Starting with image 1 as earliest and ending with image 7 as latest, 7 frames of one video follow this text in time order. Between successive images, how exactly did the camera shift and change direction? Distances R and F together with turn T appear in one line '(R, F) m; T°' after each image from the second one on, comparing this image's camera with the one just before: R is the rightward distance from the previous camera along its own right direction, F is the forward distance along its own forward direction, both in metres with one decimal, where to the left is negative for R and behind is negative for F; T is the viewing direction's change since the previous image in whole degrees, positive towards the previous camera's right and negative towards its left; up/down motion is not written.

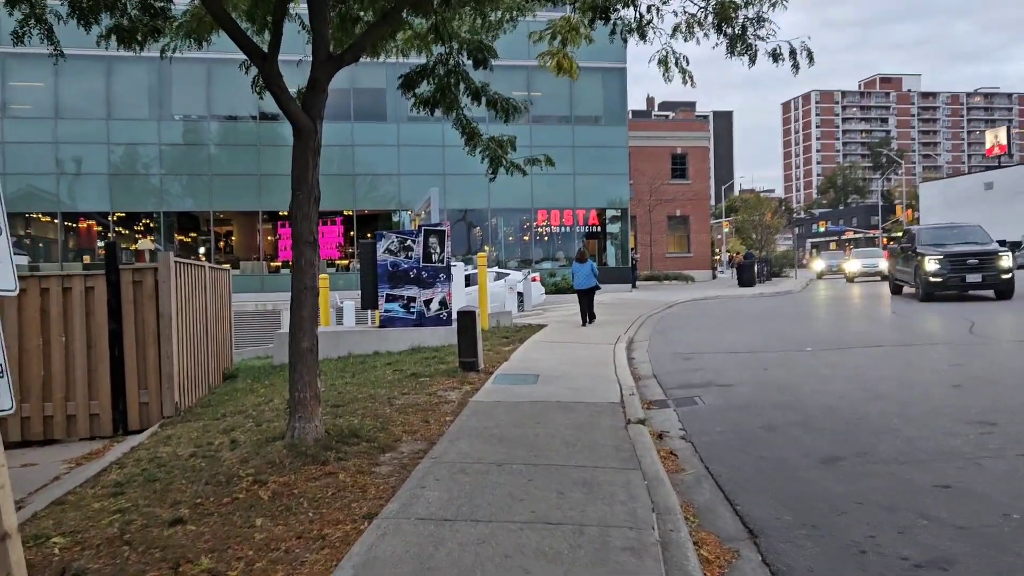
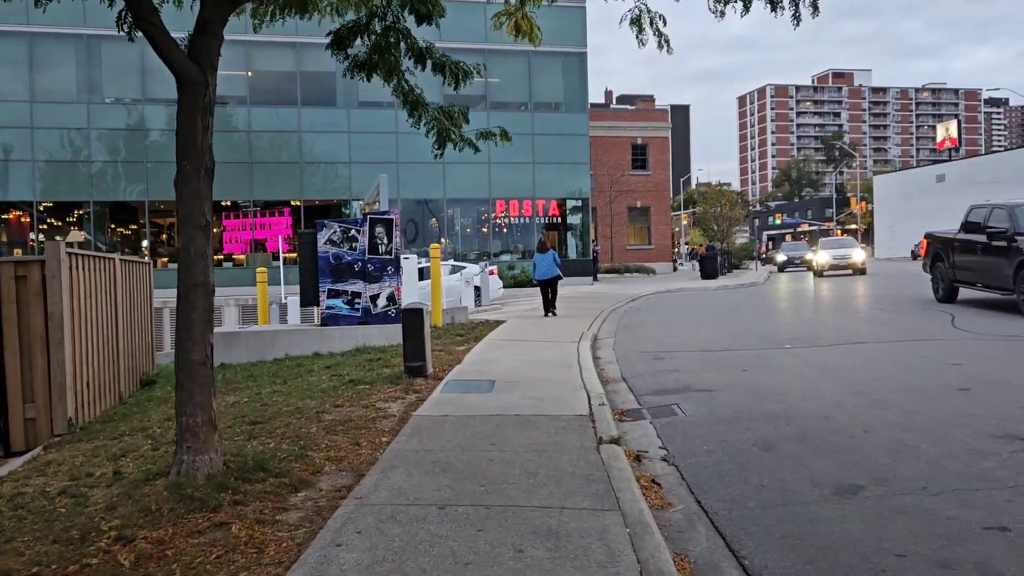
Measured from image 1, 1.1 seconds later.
(+0.1, +1.2) m; +3°
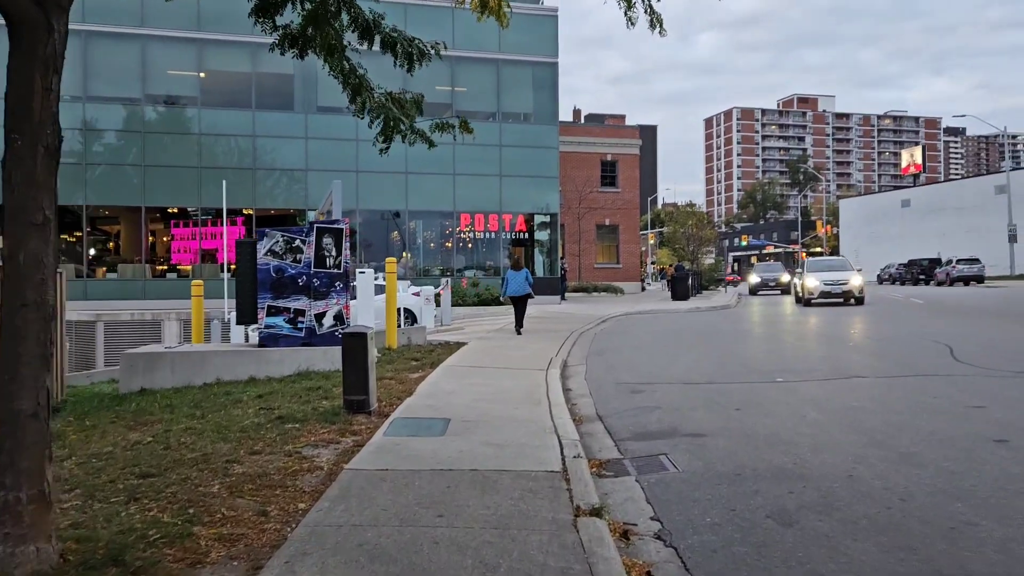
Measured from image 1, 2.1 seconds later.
(0.0, +1.3) m; +2°
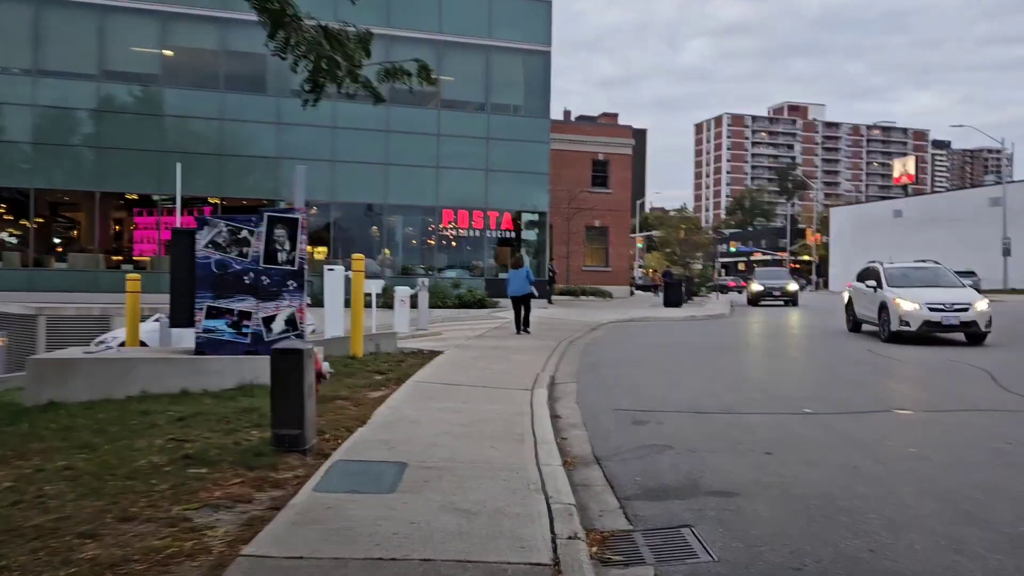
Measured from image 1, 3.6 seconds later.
(0.0, +1.6) m; +1°
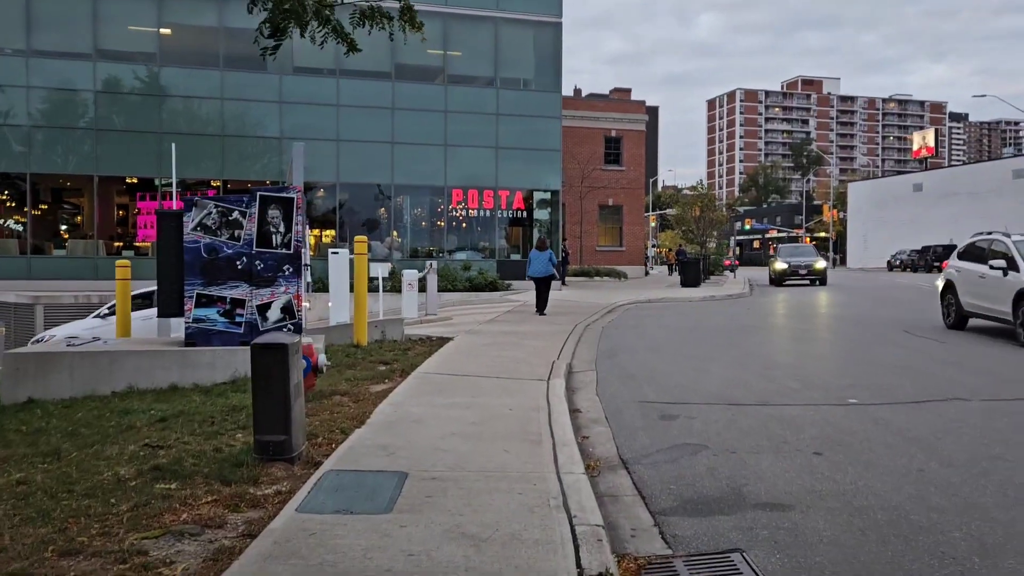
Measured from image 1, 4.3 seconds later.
(0.0, +0.8) m; -1°
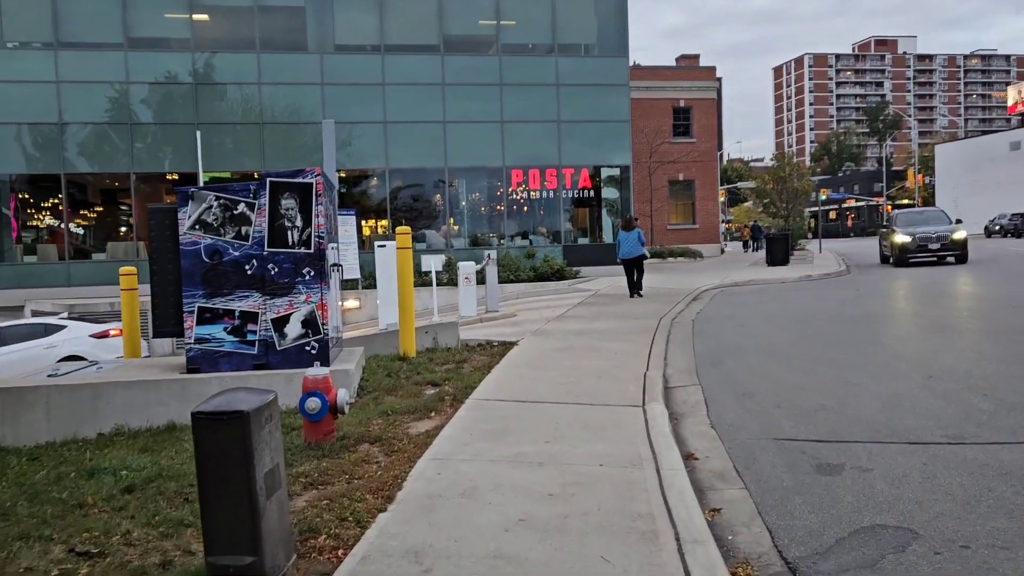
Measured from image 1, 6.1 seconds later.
(-0.1, +2.1) m; -5°
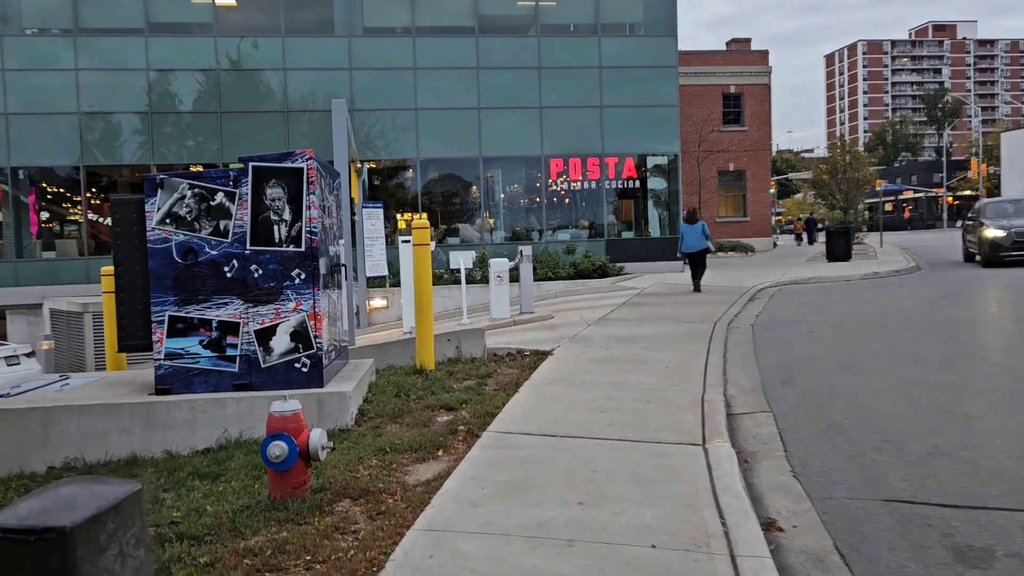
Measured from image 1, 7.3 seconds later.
(+0.1, +1.3) m; -3°
